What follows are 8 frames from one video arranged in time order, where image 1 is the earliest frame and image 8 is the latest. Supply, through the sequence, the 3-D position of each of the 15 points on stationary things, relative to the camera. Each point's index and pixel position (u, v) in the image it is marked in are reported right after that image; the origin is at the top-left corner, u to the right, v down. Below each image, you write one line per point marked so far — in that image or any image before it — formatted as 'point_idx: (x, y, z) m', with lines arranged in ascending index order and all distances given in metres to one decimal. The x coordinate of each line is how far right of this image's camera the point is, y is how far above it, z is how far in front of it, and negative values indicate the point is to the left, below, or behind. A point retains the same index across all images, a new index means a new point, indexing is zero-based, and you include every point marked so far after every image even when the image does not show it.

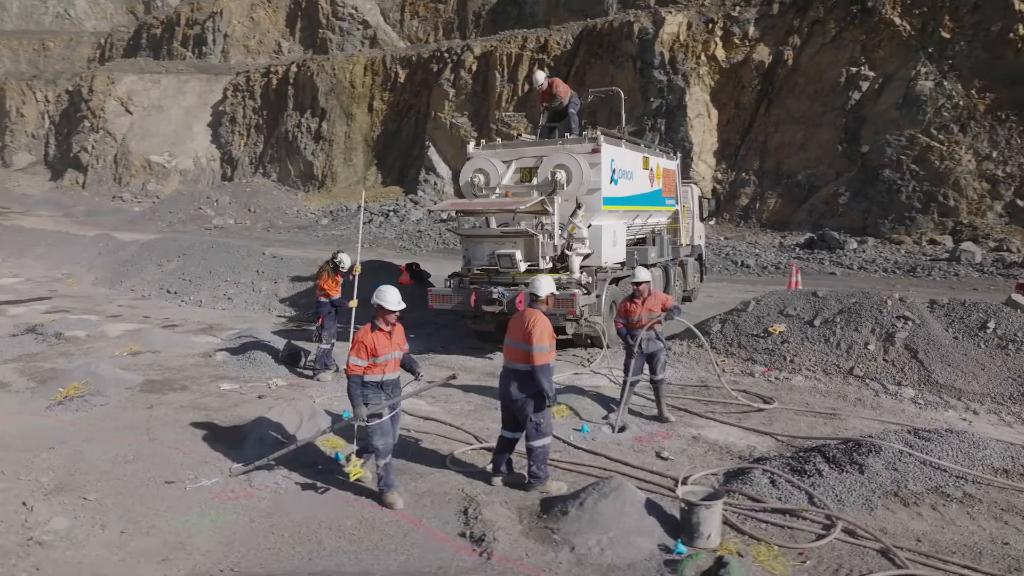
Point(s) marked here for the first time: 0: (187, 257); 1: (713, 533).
0: (-8.4, +0.8, +18.2) m
1: (+1.3, -1.6, +4.5) m
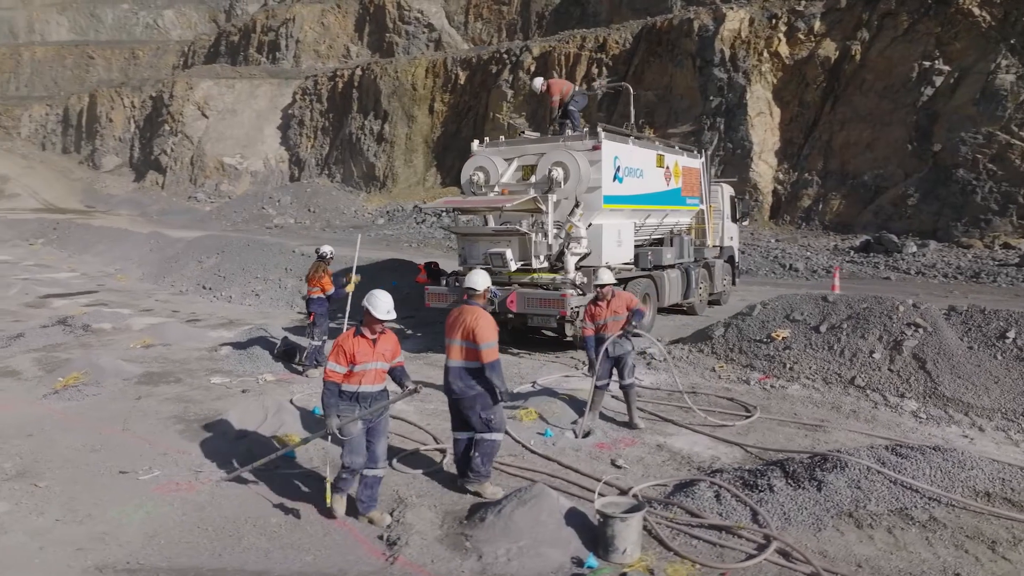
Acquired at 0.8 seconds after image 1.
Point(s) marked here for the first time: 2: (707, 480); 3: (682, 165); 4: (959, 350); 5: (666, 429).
0: (-7.6, +0.9, +18.8) m
1: (+0.7, -1.6, +4.2) m
2: (+1.4, -1.4, +5.2) m
3: (+3.1, +2.2, +12.7) m
4: (+4.8, -0.7, +7.6) m
5: (+1.4, -1.3, +6.6) m
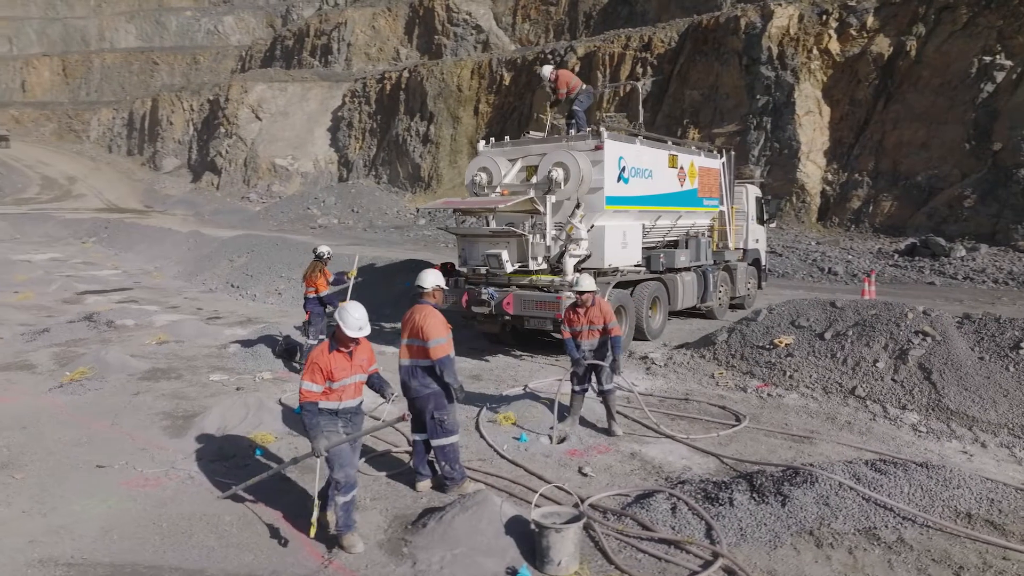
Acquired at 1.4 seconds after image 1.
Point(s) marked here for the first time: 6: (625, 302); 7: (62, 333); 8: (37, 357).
0: (-7.0, +0.9, +19.2) m
1: (+0.3, -1.6, +4.1) m
2: (+1.1, -1.5, +5.1) m
3: (+3.3, +2.2, +12.4) m
4: (+4.6, -0.7, +7.1) m
5: (+1.2, -1.4, +6.4) m
6: (+1.6, -0.2, +10.2) m
7: (-7.5, -0.8, +11.7) m
8: (-6.7, -1.0, +10.0) m
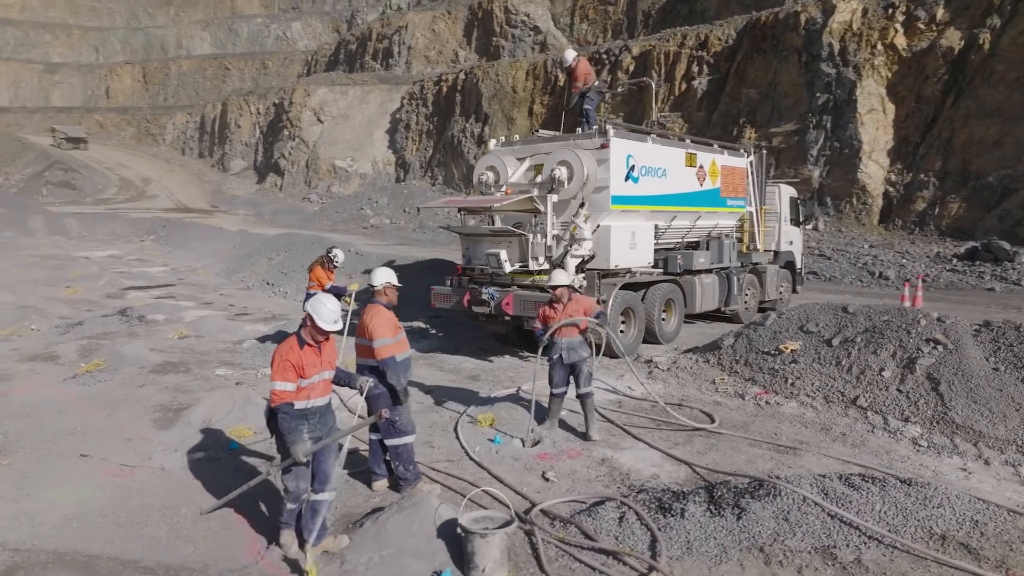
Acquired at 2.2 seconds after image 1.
0: (-6.1, +1.0, +19.6) m
1: (-0.1, -1.6, +4.0) m
2: (+0.7, -1.5, +4.9) m
3: (+3.6, +2.1, +12.0) m
4: (+4.5, -0.8, +6.7) m
5: (+1.0, -1.4, +6.3) m
6: (+1.7, -0.2, +10.0) m
7: (-7.2, -0.7, +12.2) m
8: (-6.7, -0.9, +10.5) m
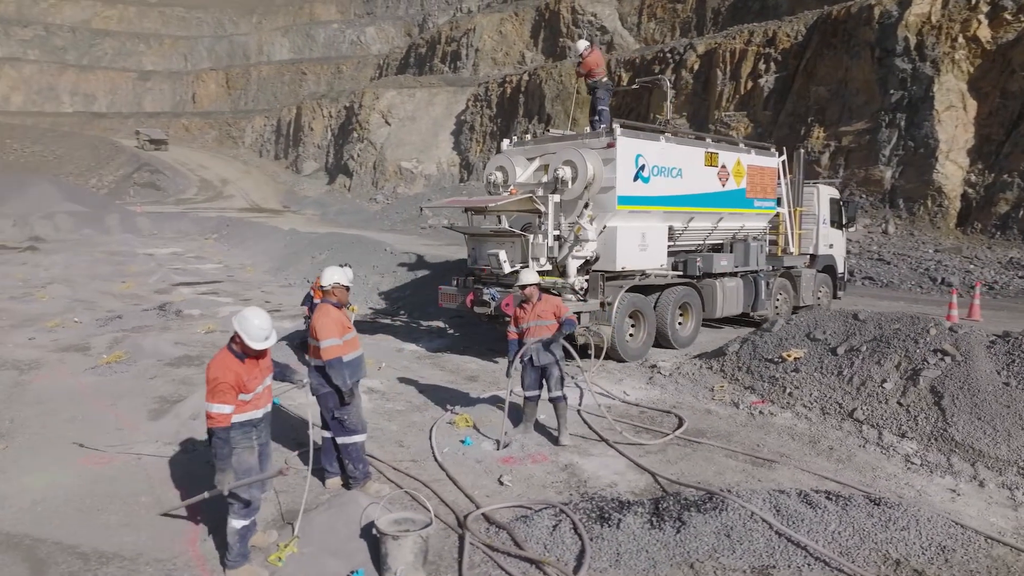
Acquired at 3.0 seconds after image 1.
0: (-5.1, +1.1, +20.1) m
1: (-0.6, -1.6, +3.9) m
2: (+0.3, -1.5, +4.8) m
3: (+3.9, +2.1, +11.6) m
4: (+4.2, -0.9, +6.2) m
5: (+0.7, -1.4, +6.1) m
6: (+1.8, -0.3, +9.7) m
7: (-6.9, -0.6, +12.8) m
8: (-6.5, -0.8, +11.0) m
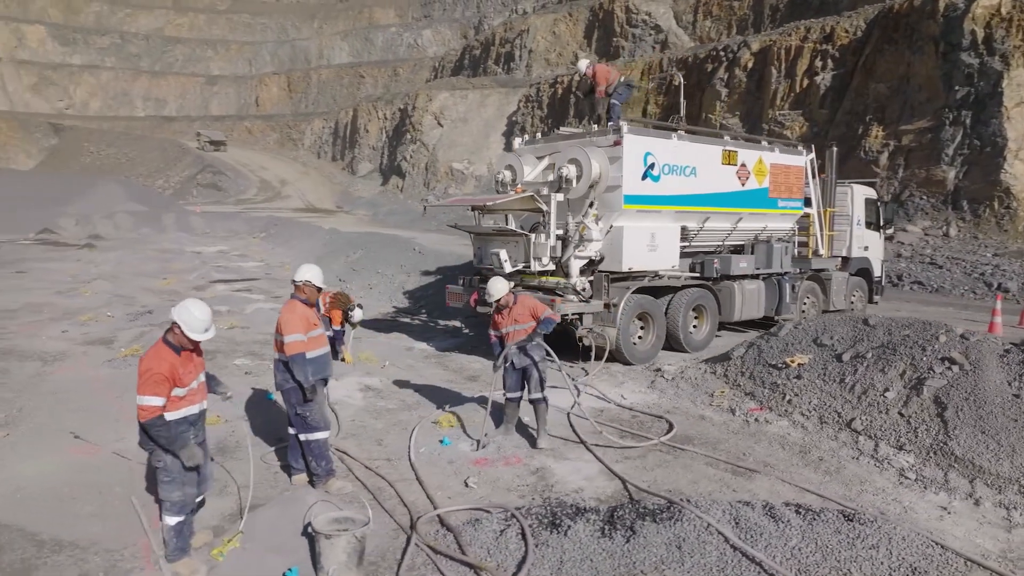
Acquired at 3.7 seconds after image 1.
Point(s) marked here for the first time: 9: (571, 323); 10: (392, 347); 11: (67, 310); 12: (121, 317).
0: (-4.2, +1.1, +20.3) m
1: (-1.0, -1.6, +3.9) m
2: (0.0, -1.5, +4.6) m
3: (+4.1, +2.0, +11.2) m
4: (+4.0, -0.9, +5.8) m
5: (+0.5, -1.4, +6.0) m
6: (+1.9, -0.3, +9.5) m
7: (-6.6, -0.5, +13.2) m
8: (-6.3, -0.7, +11.4) m
9: (+0.8, -0.5, +9.0) m
10: (-1.8, -0.9, +10.6) m
11: (-8.8, -0.4, +13.8) m
12: (-7.3, -0.5, +13.1) m
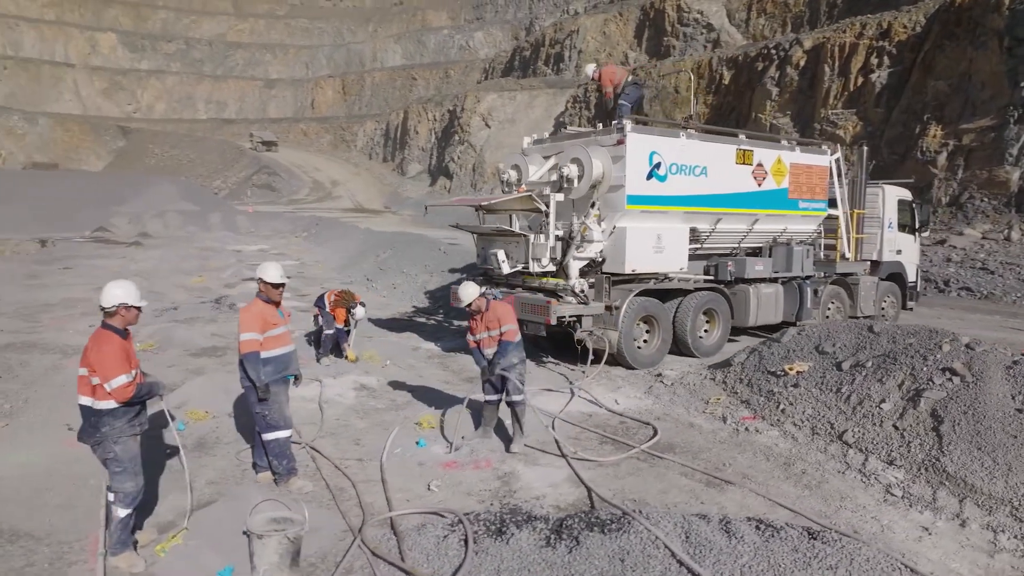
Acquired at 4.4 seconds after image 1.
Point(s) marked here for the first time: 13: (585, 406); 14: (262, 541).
0: (-3.4, +1.1, +20.5) m
1: (-1.4, -1.5, +3.9) m
2: (-0.3, -1.5, +4.6) m
3: (+4.3, +2.0, +10.8) m
4: (+3.8, -1.0, +5.4) m
5: (+0.2, -1.4, +5.8) m
6: (+1.9, -0.3, +9.3) m
7: (-6.3, -0.5, +13.6) m
8: (-6.1, -0.7, +11.7) m
9: (+0.7, -0.5, +8.8) m
10: (-1.7, -0.9, +10.6) m
11: (-8.4, -0.4, +14.3) m
12: (-7.0, -0.5, +13.5) m
13: (+0.8, -1.3, +7.5) m
14: (-1.4, -1.4, +3.9) m
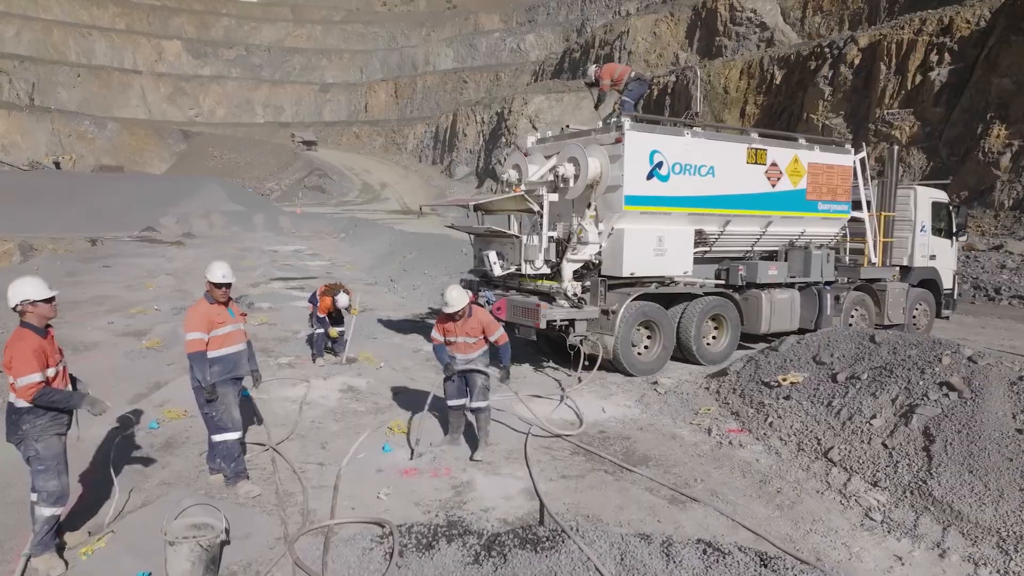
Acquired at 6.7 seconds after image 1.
0: (-2.6, +1.1, +20.5) m
1: (-1.8, -1.5, +3.8) m
2: (-0.7, -1.5, +4.4) m
3: (+4.3, +1.9, +10.3) m
4: (+3.4, -1.0, +5.0) m
5: (-0.1, -1.4, +5.6) m
6: (+1.9, -0.4, +8.9) m
7: (-6.0, -0.4, +13.8) m
8: (-6.0, -0.7, +12.0) m
9: (+0.7, -0.5, +8.6) m
10: (-1.7, -0.9, +10.5) m
11: (-8.1, -0.3, +14.7) m
12: (-6.7, -0.5, +13.7) m
13: (+0.6, -1.3, +7.2) m
14: (-1.8, -1.4, +3.8) m
